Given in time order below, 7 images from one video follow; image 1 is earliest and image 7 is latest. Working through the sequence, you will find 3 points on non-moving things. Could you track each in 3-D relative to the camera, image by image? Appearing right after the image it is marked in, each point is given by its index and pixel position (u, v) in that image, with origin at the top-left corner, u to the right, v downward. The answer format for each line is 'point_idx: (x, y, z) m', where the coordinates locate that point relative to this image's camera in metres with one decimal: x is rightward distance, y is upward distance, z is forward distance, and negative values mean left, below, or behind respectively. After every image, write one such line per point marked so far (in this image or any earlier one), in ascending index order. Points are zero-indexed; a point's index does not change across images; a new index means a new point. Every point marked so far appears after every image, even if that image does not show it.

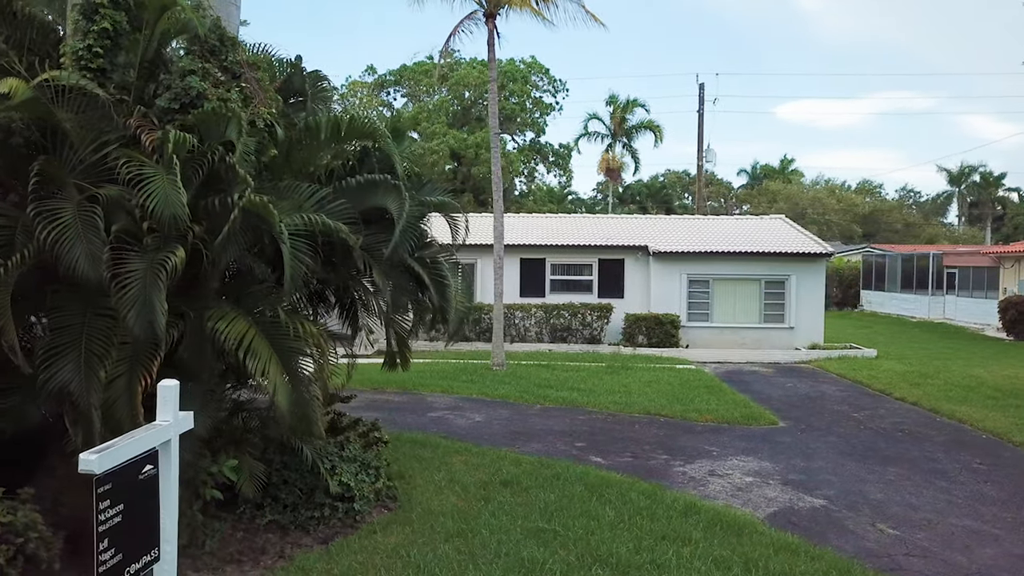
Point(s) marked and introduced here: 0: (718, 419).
0: (+2.8, -1.8, +10.3) m
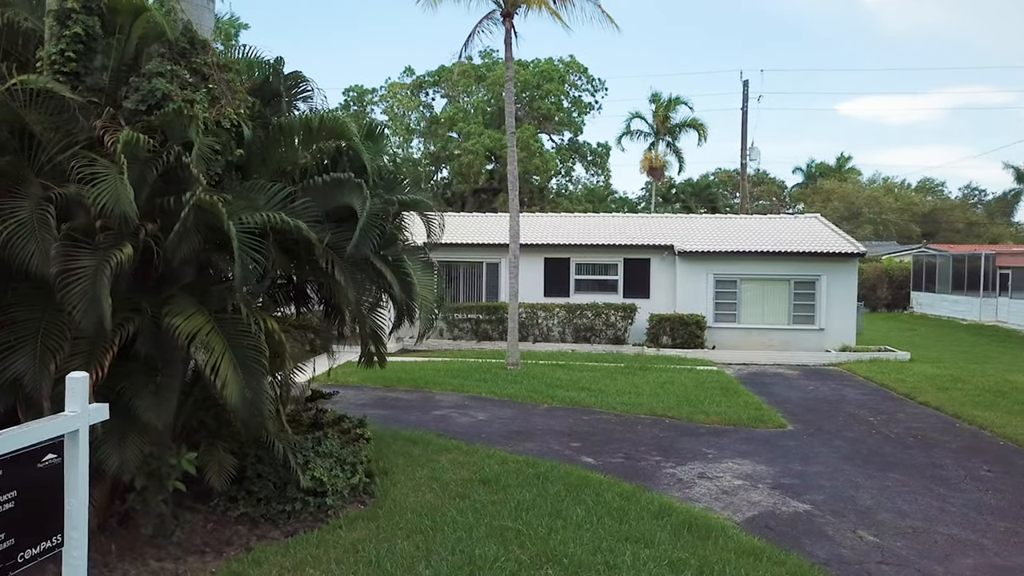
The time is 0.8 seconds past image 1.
0: (+2.8, -1.8, +10.2) m
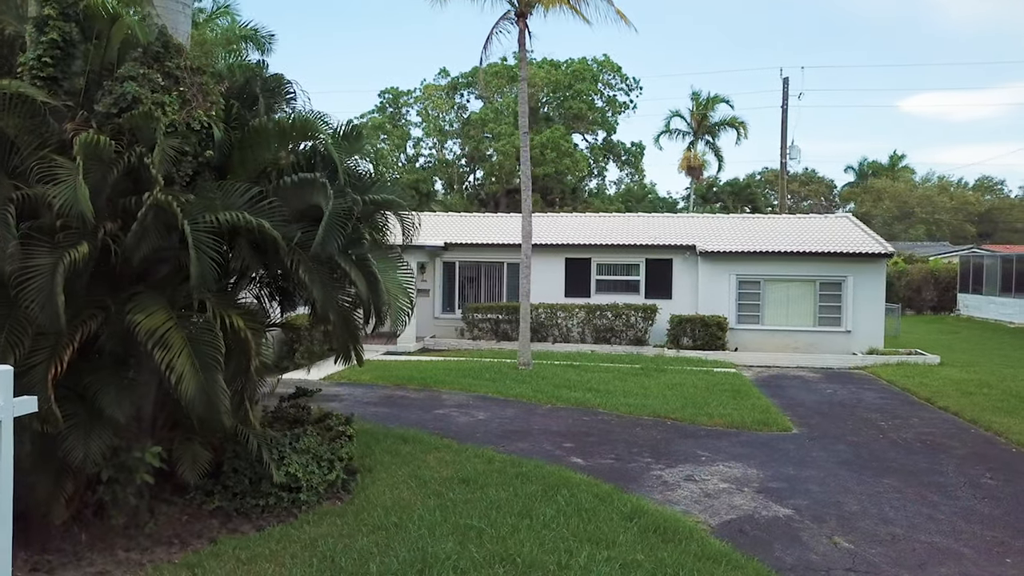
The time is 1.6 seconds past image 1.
0: (+2.8, -1.8, +10.0) m
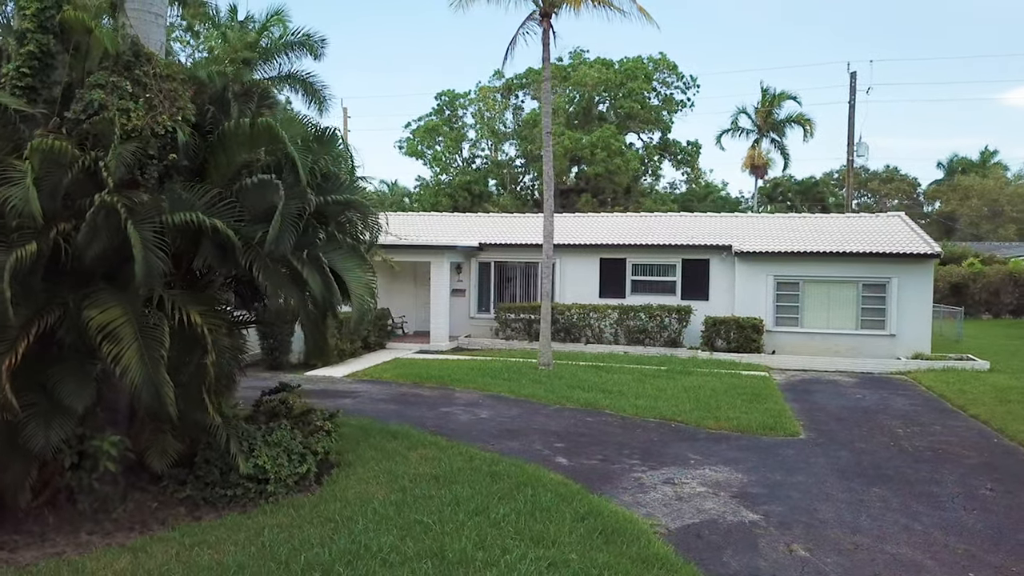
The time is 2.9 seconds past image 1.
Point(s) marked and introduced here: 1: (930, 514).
0: (+2.8, -1.8, +9.8) m
1: (+3.5, -1.9, +6.4) m
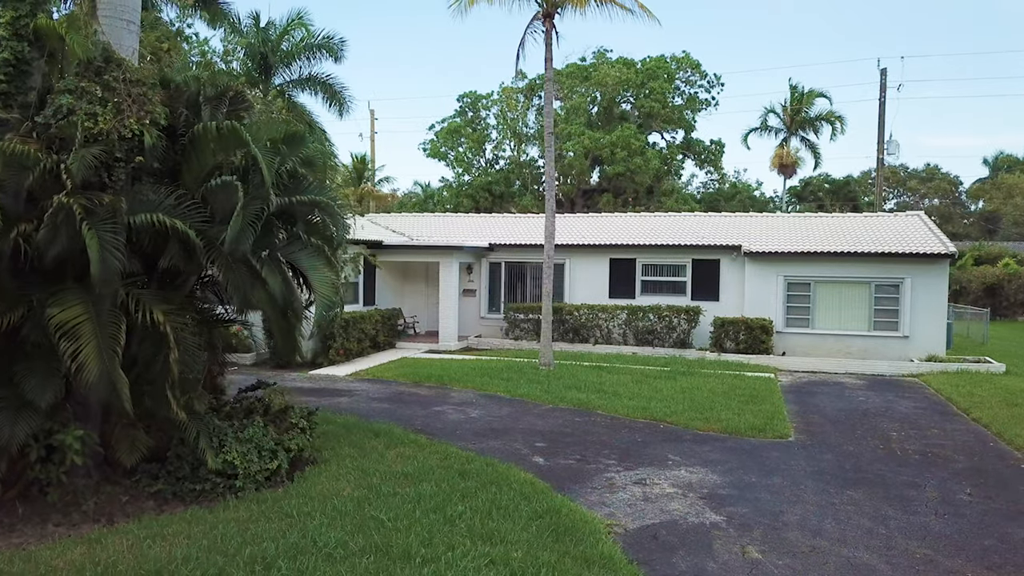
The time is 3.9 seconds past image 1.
0: (+2.6, -1.8, +9.7) m
1: (+3.2, -1.9, +6.3) m
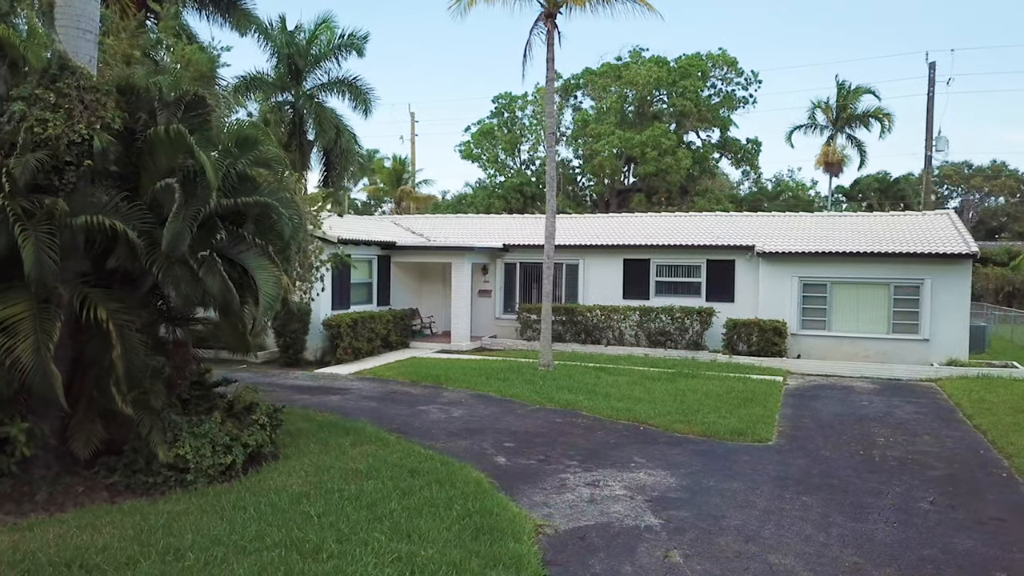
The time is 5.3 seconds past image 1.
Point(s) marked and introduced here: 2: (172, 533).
0: (+2.3, -1.8, +9.5) m
1: (+2.6, -1.9, +6.1) m
2: (-2.4, -1.7, +5.4) m
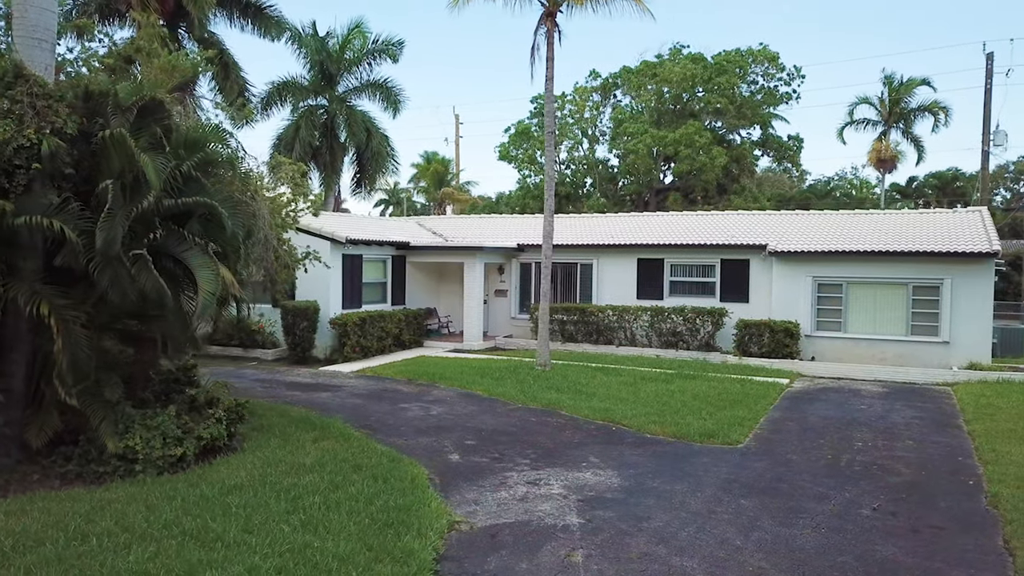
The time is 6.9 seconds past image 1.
0: (+1.9, -1.8, +9.4) m
1: (+2.0, -1.9, +5.9) m
2: (-3.1, -1.7, +5.6) m
